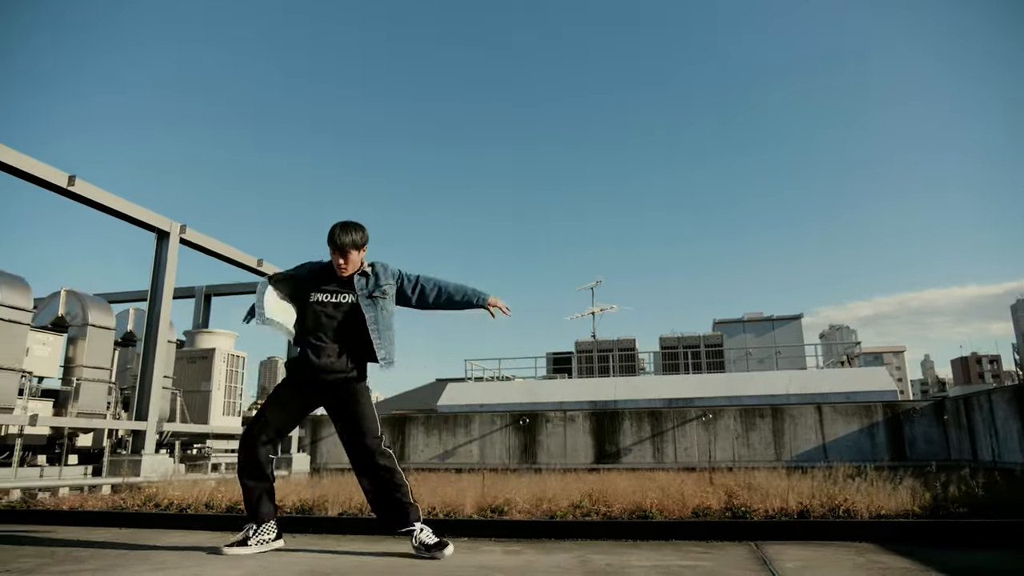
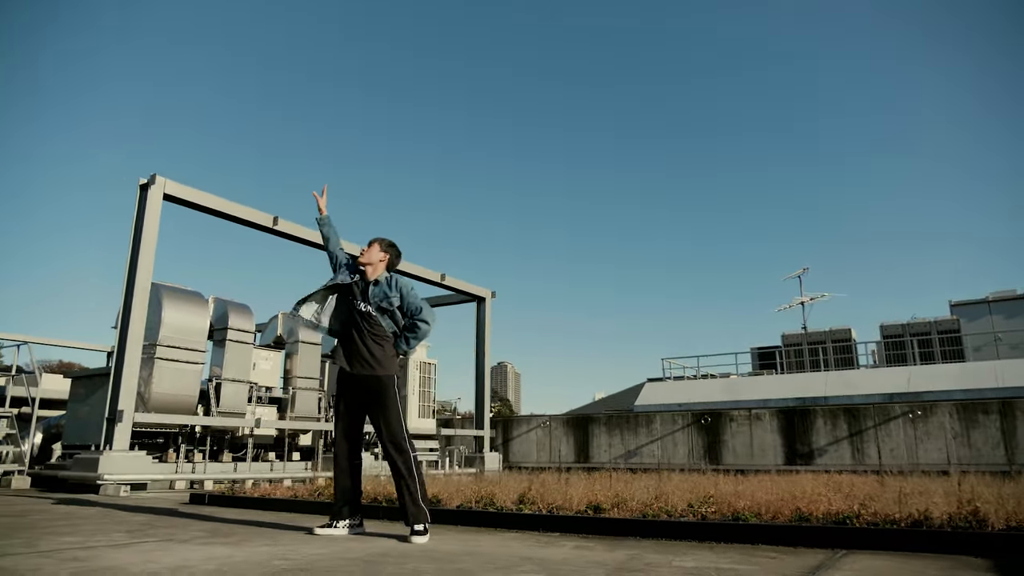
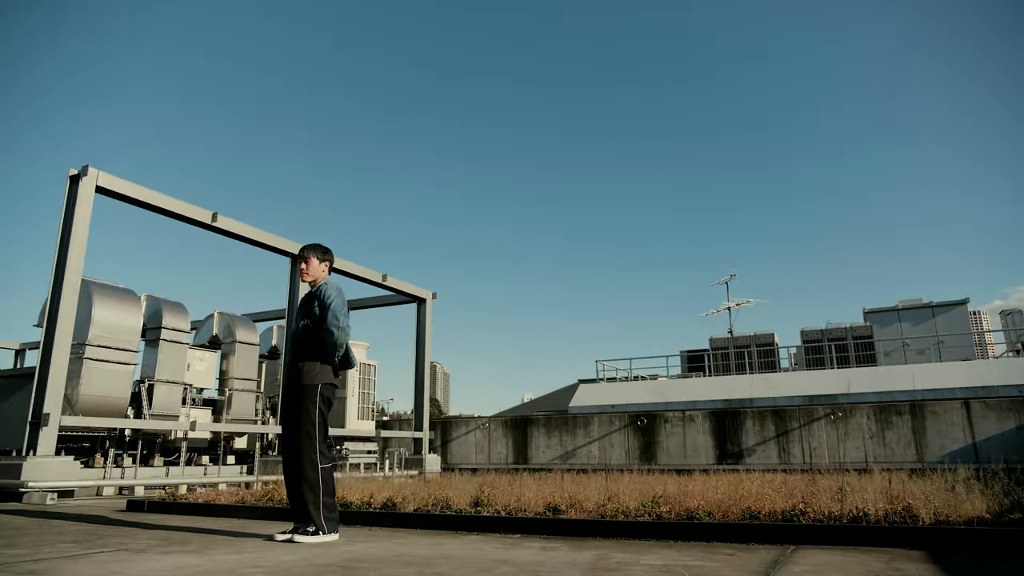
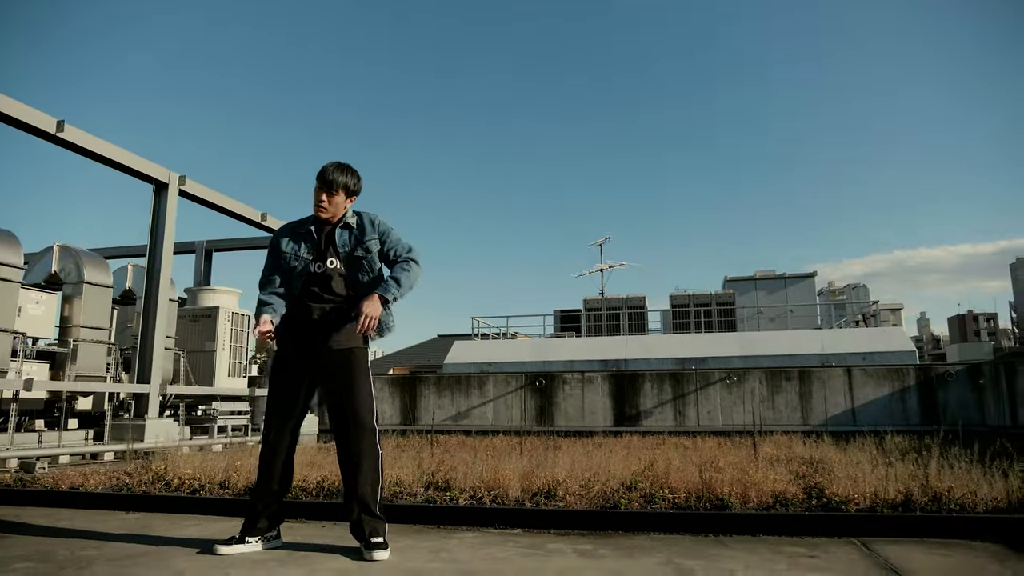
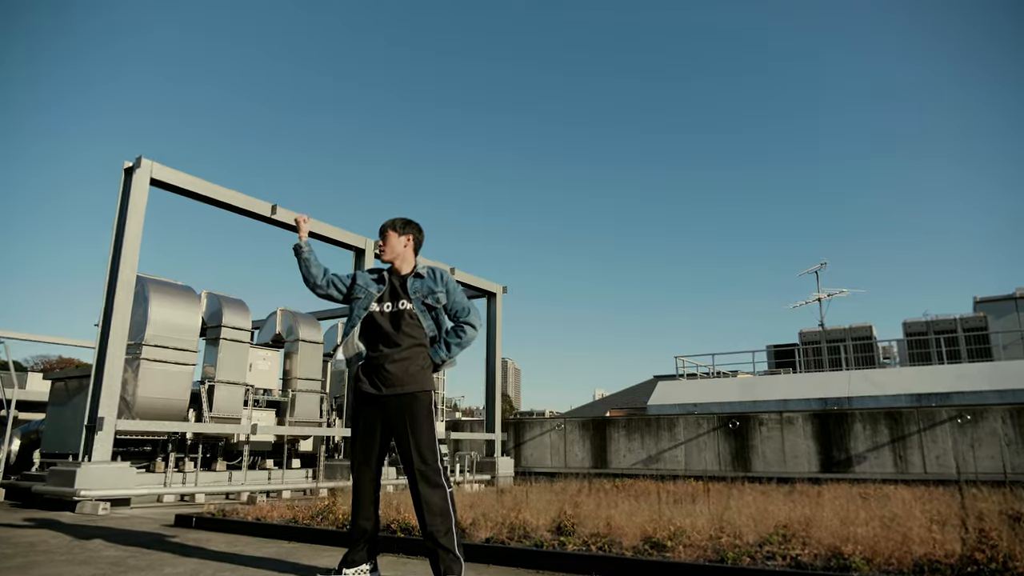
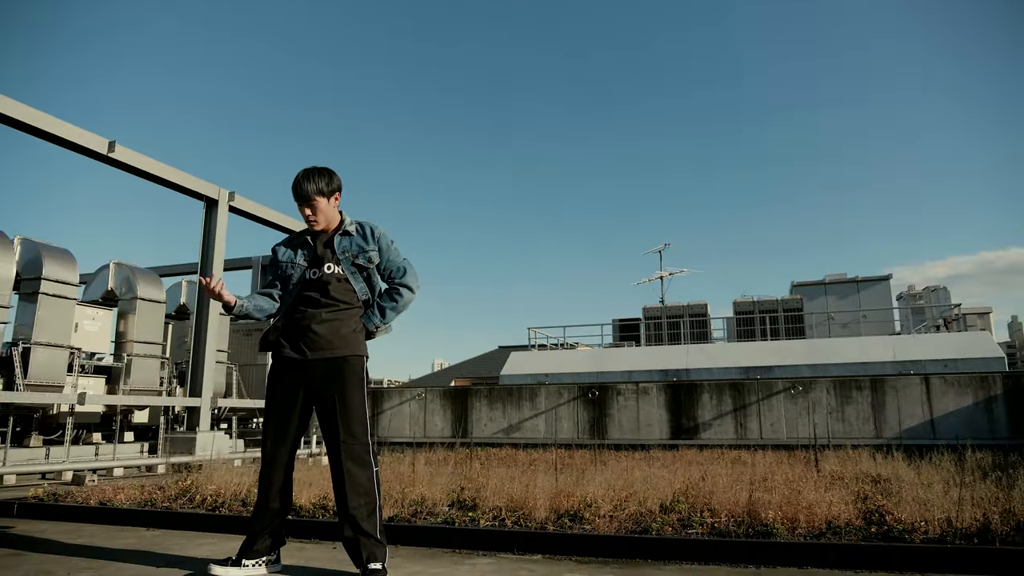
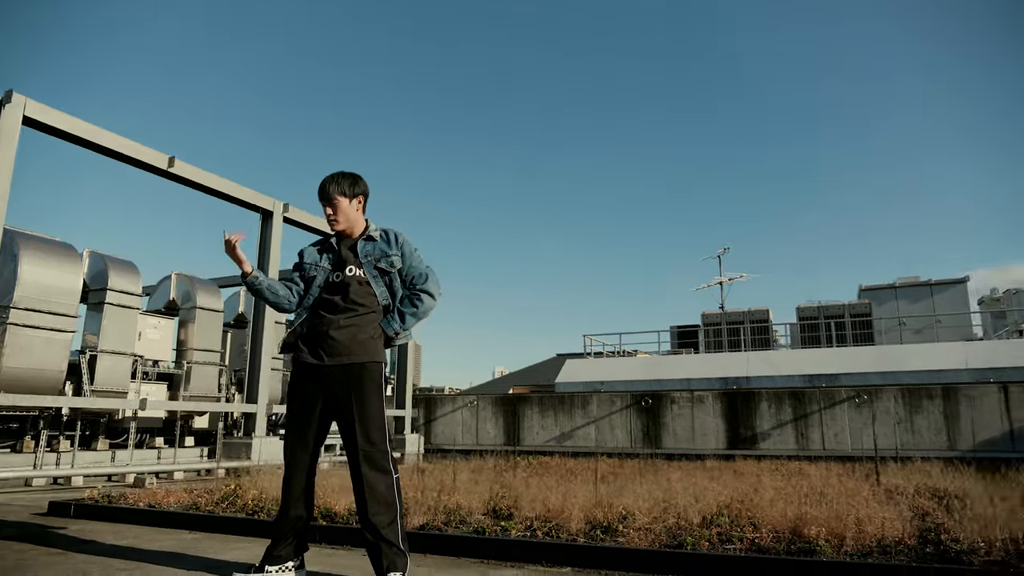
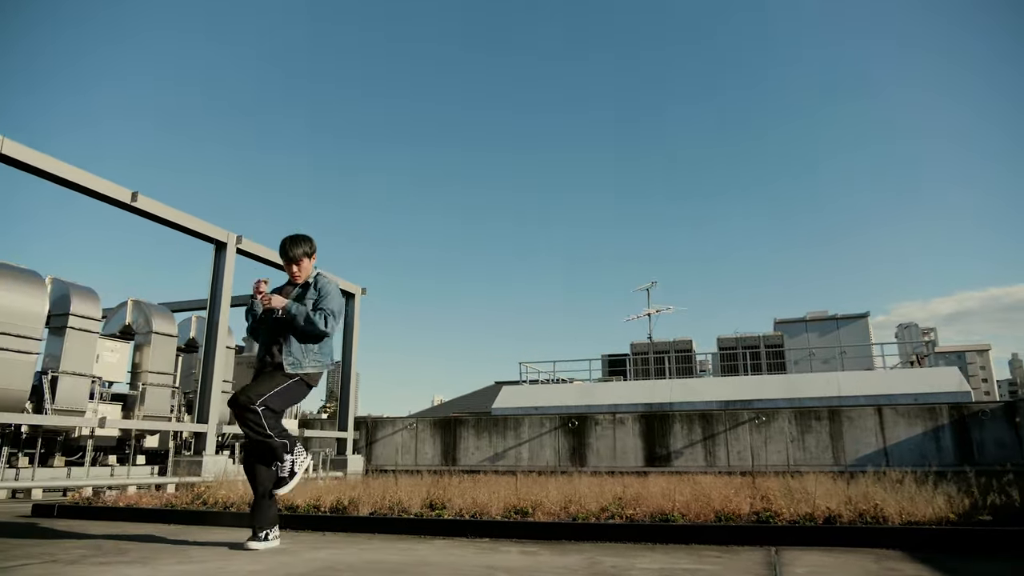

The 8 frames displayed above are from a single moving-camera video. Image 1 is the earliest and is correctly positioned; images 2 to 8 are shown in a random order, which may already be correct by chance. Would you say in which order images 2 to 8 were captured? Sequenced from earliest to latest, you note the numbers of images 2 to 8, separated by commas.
8, 3, 2, 5, 7, 6, 4
